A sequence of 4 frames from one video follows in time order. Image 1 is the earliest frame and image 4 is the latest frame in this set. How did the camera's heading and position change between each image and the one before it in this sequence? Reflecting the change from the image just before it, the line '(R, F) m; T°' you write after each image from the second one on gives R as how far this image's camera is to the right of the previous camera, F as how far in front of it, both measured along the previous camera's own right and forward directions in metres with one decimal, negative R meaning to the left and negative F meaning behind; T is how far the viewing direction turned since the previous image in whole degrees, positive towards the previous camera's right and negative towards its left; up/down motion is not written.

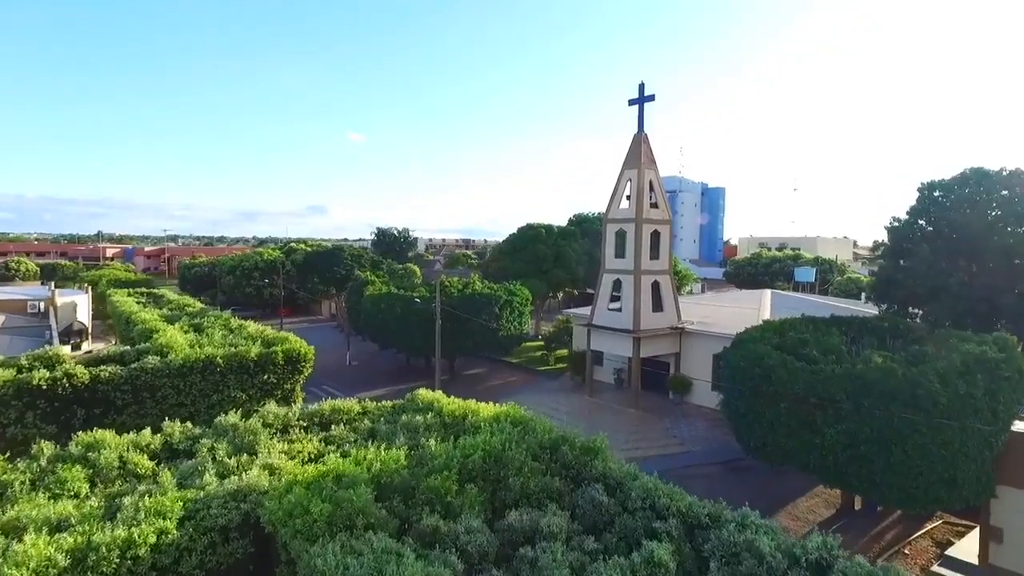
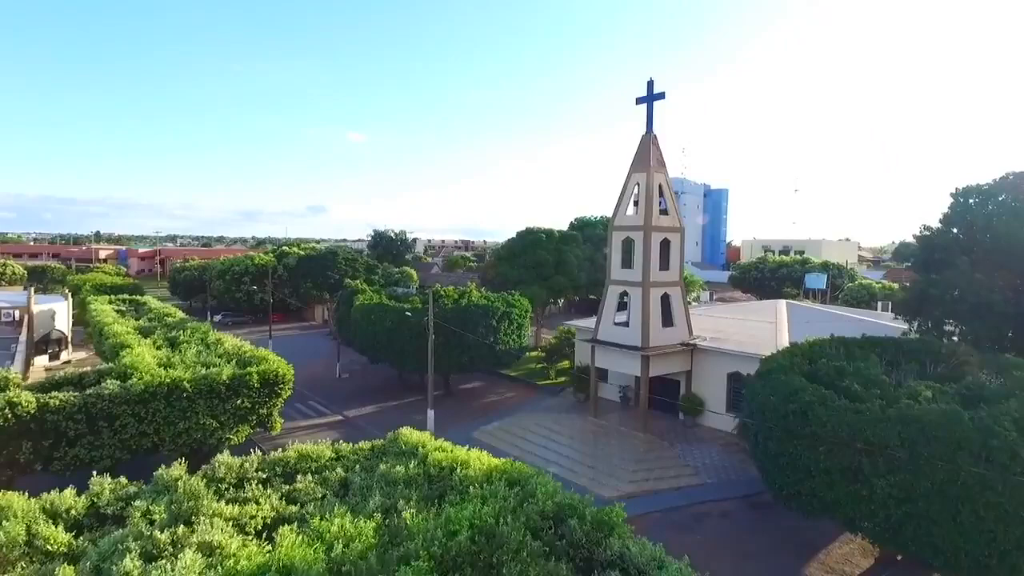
(0.0, +1.6) m; 0°
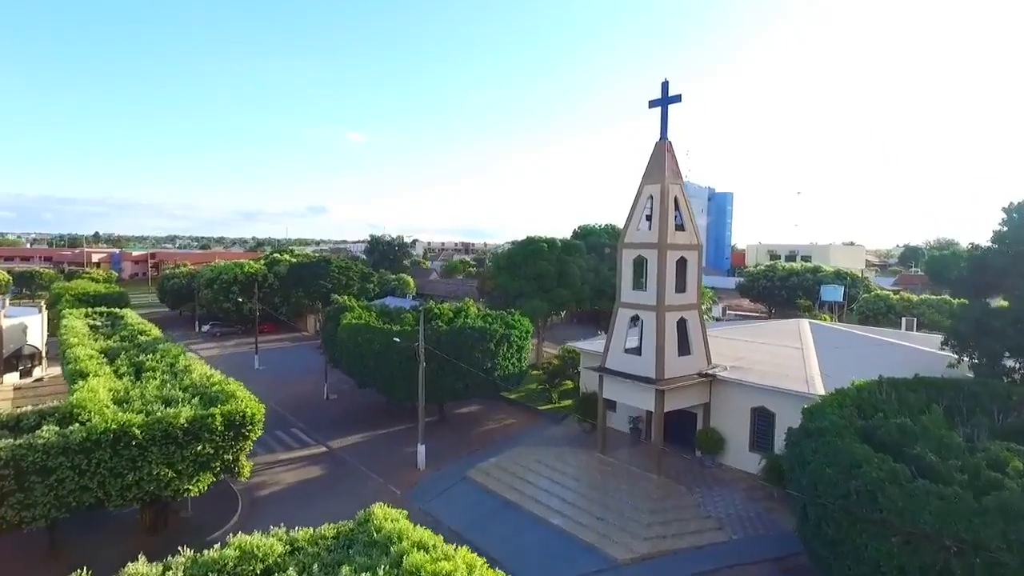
(0.0, +1.9) m; 0°
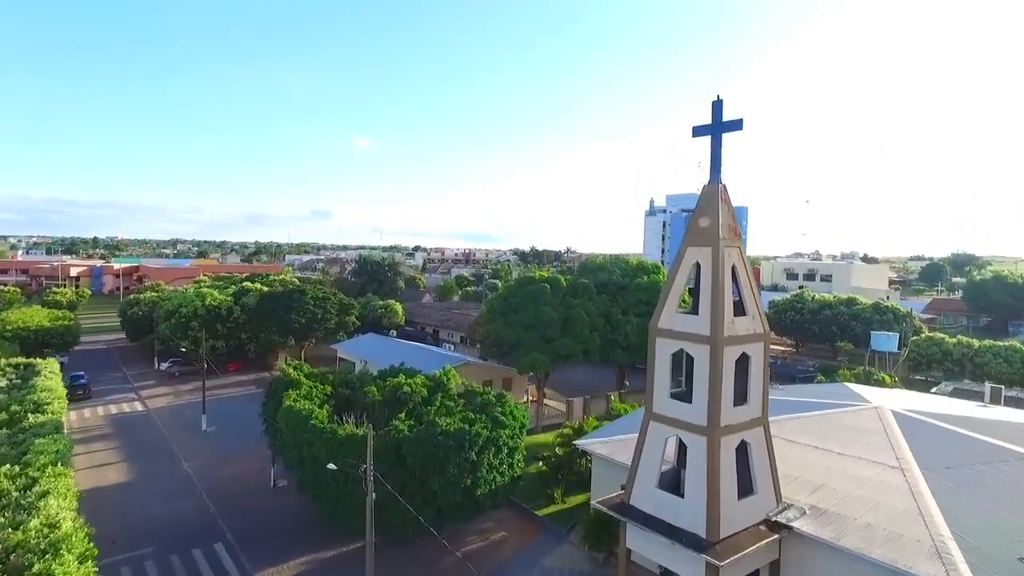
(+0.3, +5.4) m; 0°
